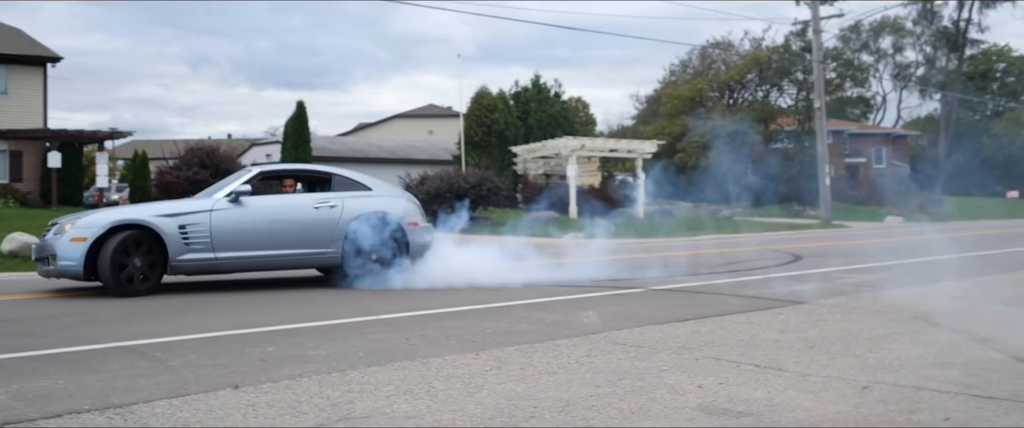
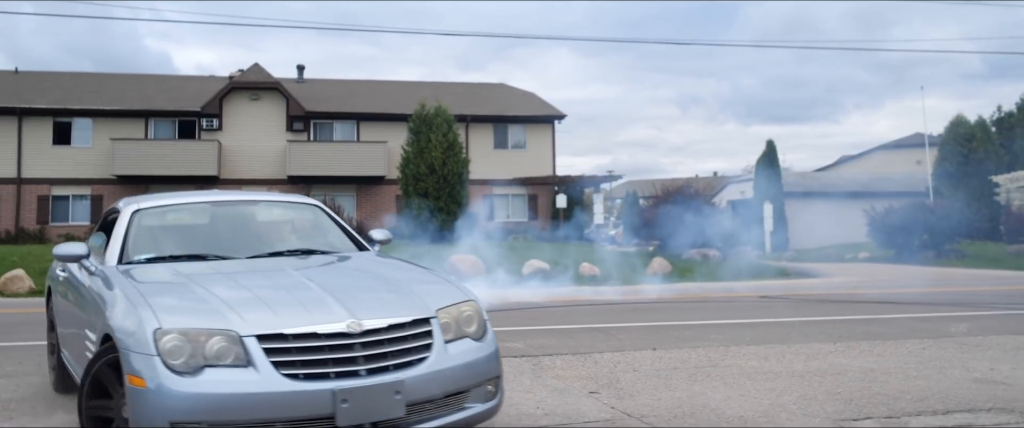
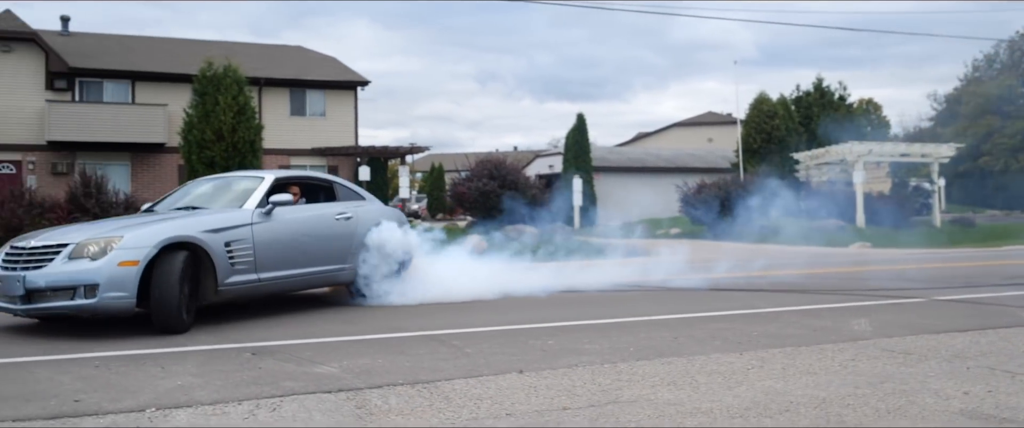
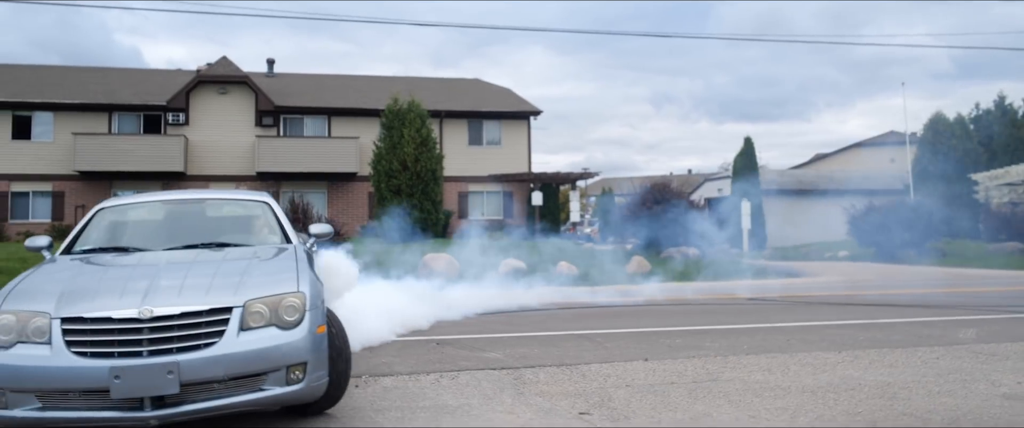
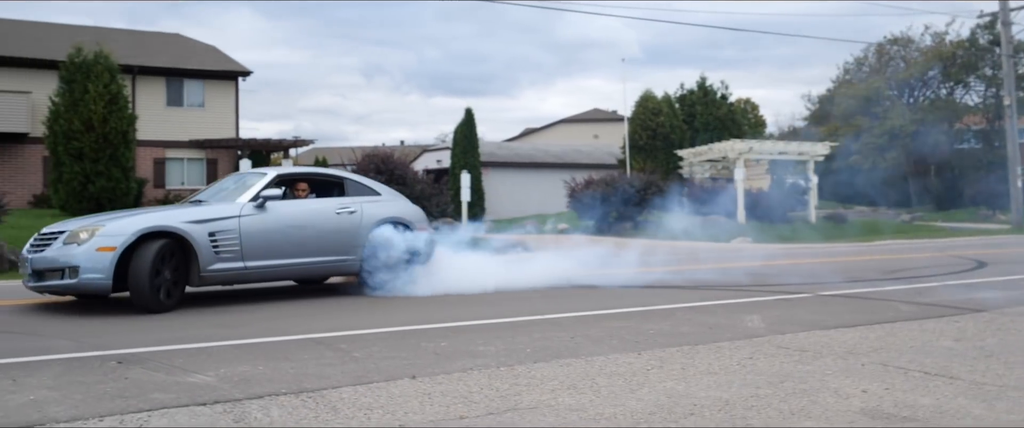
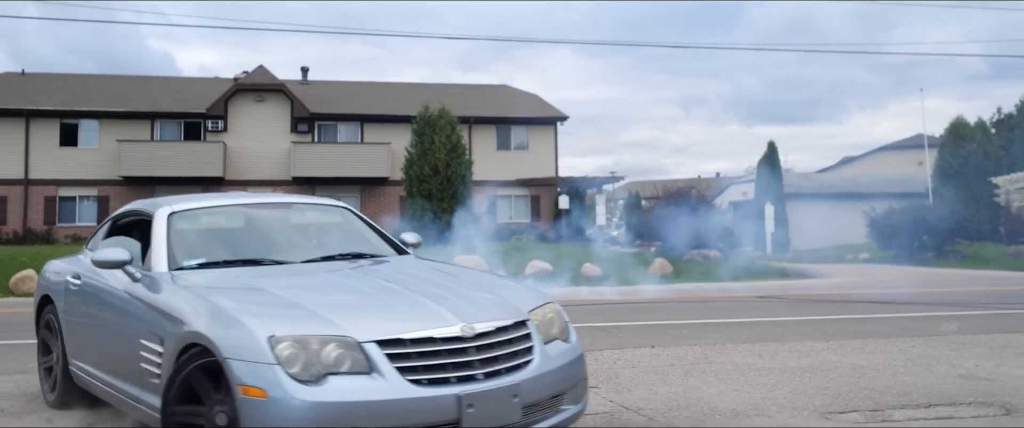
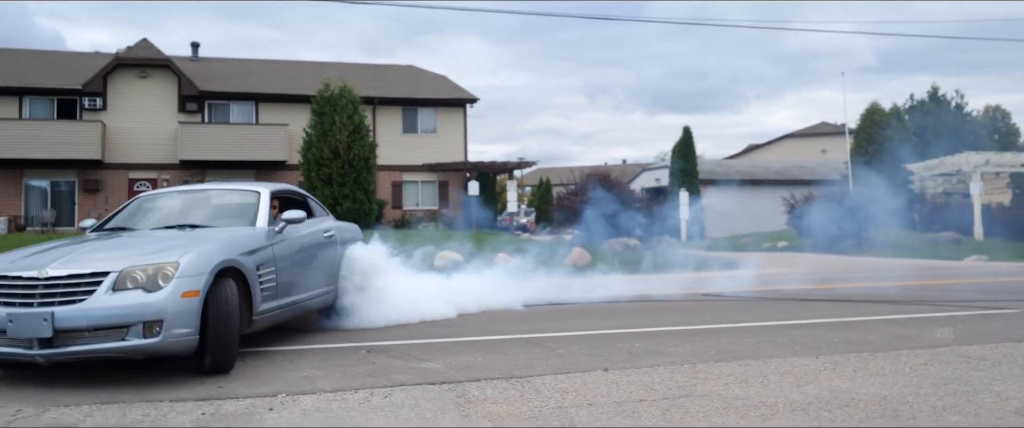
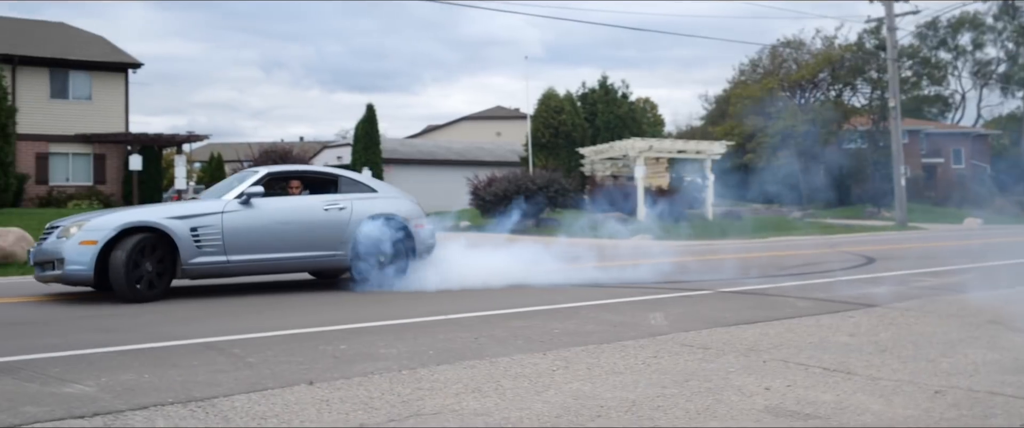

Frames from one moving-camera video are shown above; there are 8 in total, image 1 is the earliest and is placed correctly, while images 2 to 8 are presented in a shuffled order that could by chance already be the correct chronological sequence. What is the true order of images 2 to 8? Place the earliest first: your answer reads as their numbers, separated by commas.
8, 5, 3, 7, 4, 2, 6
